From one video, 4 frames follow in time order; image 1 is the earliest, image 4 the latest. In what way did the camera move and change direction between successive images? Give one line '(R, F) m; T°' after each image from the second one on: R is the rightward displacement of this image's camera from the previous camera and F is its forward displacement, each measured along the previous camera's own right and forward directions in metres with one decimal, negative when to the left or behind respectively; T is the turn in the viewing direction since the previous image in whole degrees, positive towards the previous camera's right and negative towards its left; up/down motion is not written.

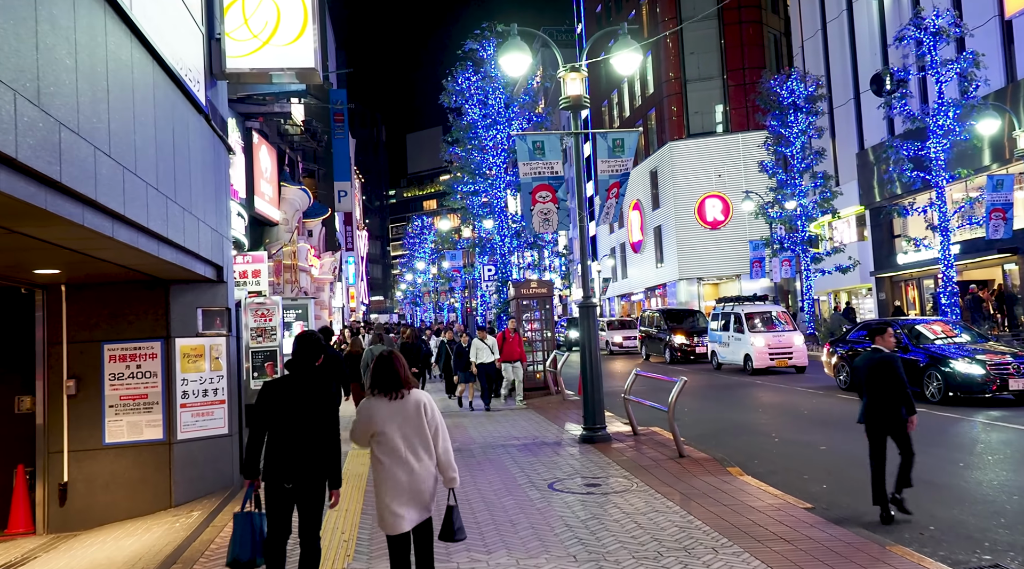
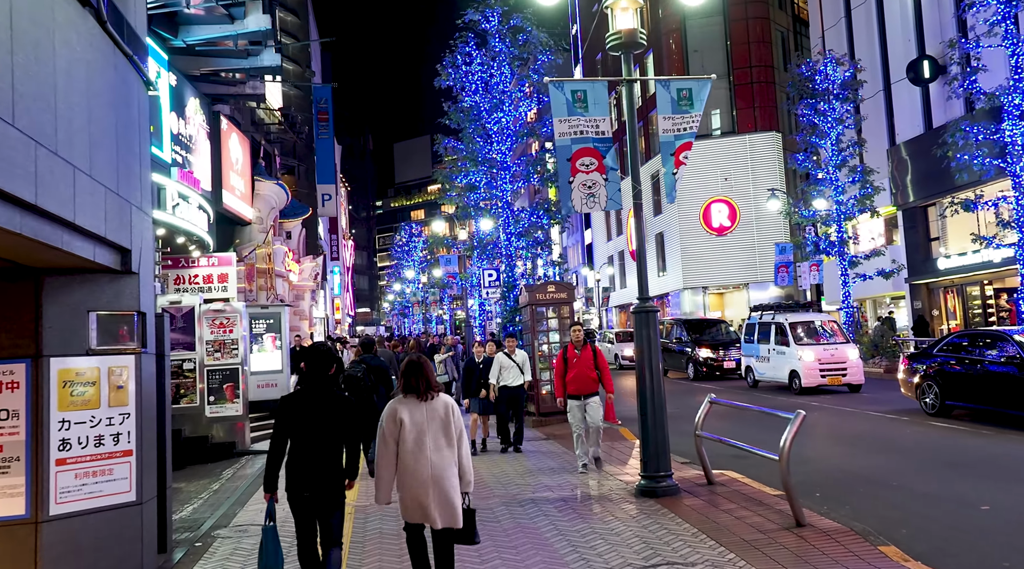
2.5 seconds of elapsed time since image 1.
(-0.5, +3.2) m; +1°
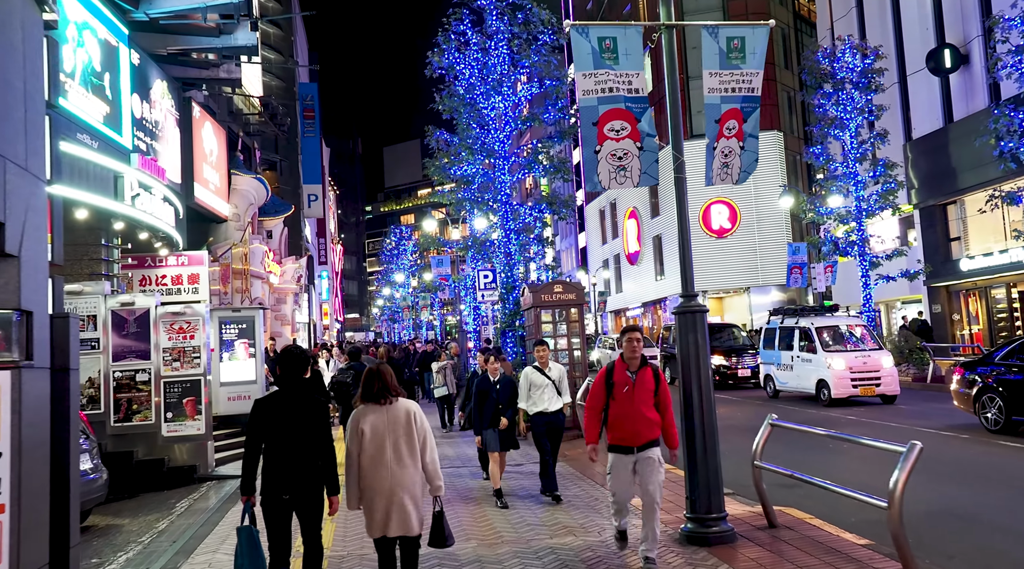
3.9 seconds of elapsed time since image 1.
(-0.2, +1.8) m; +1°
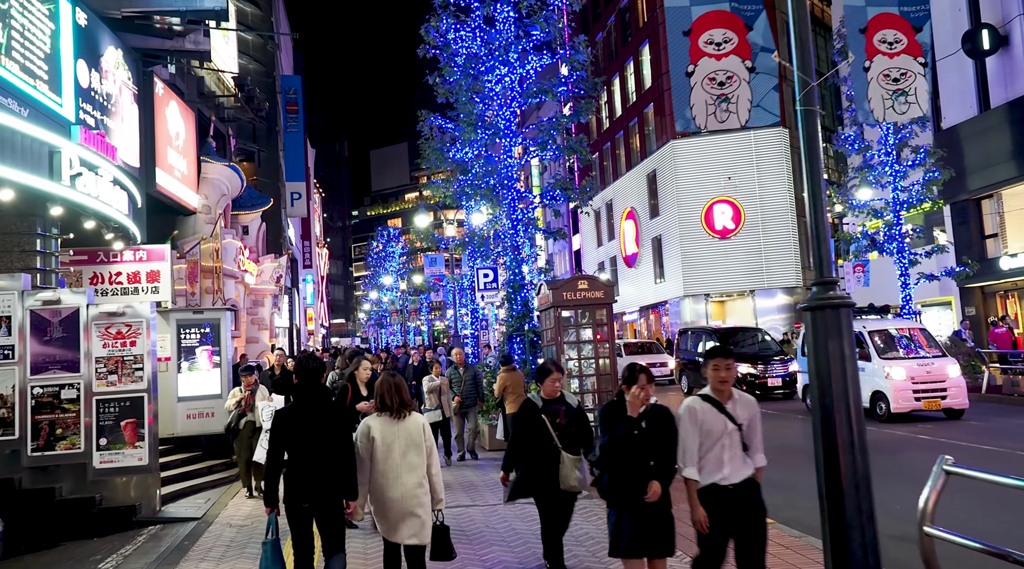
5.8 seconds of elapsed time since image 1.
(-0.4, +2.4) m; +1°
